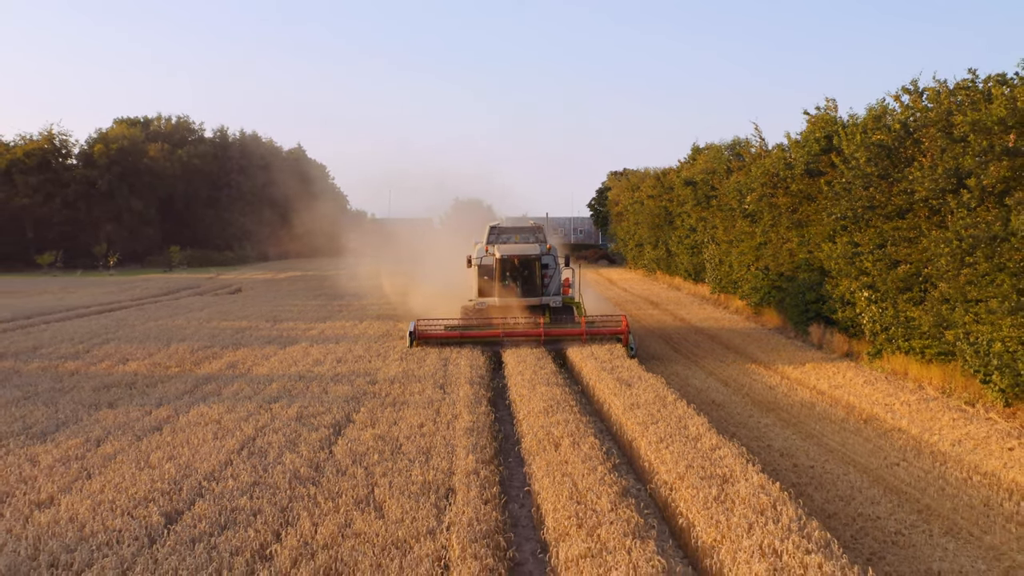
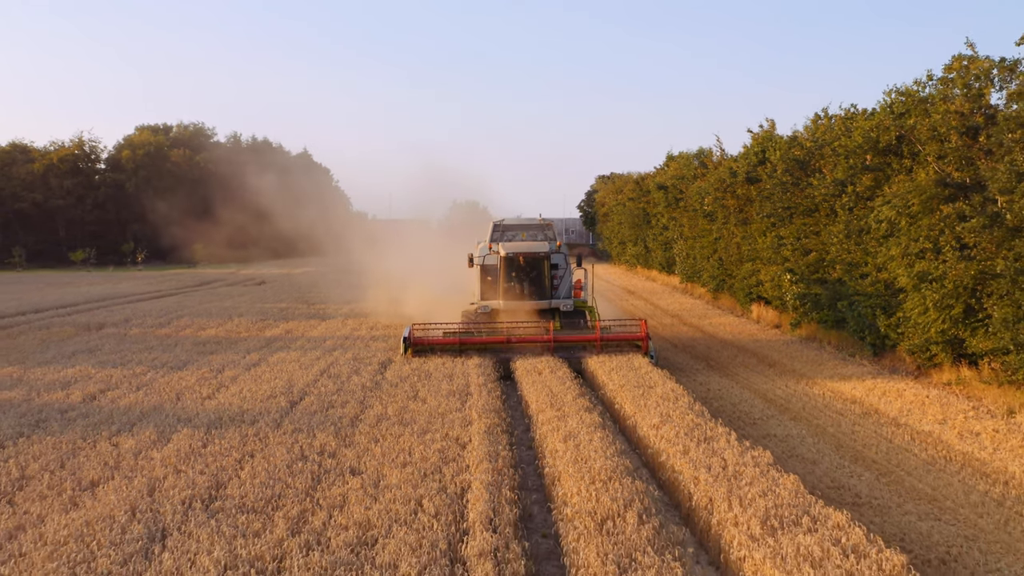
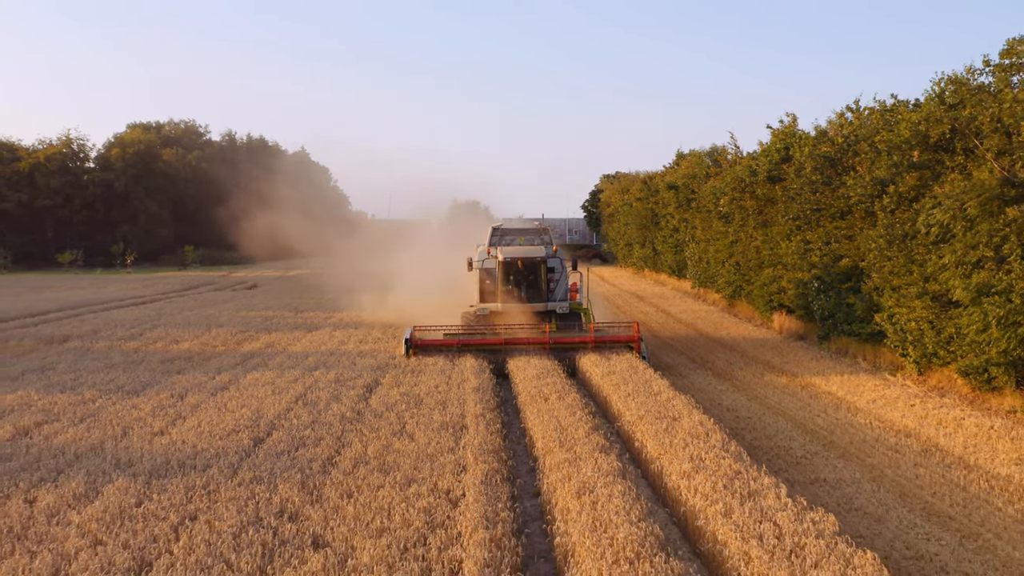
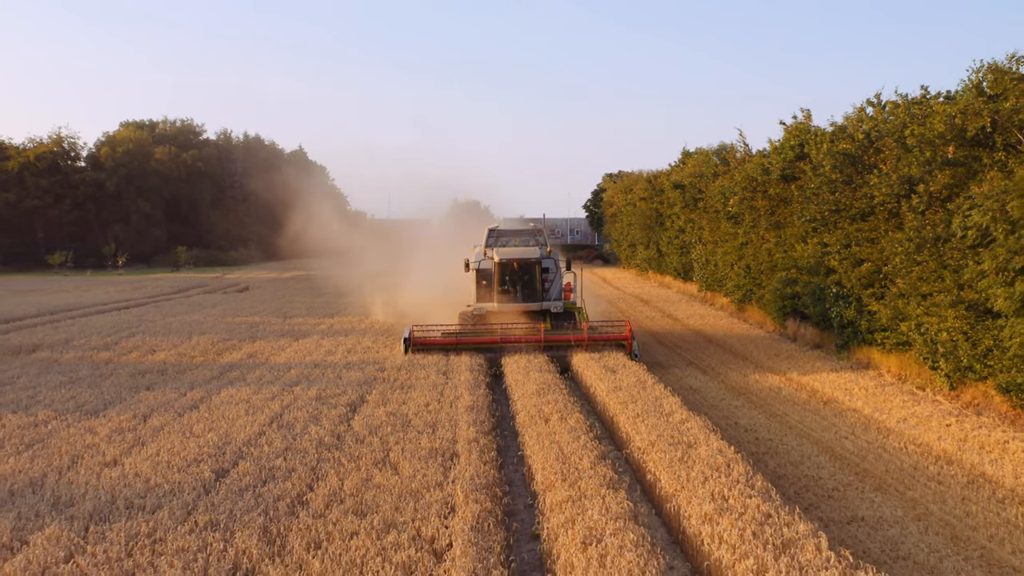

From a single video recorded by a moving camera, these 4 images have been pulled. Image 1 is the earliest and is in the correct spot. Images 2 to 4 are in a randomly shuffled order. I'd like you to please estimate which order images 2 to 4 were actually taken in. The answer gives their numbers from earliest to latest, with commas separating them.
4, 3, 2
